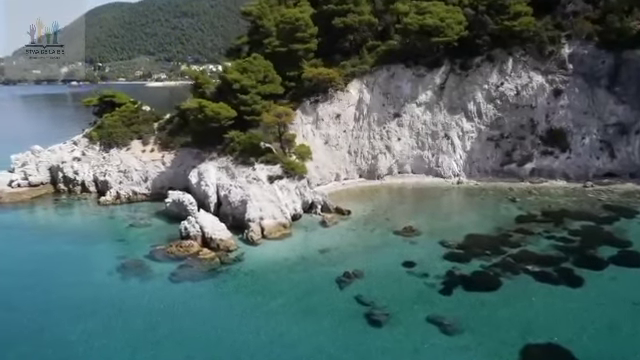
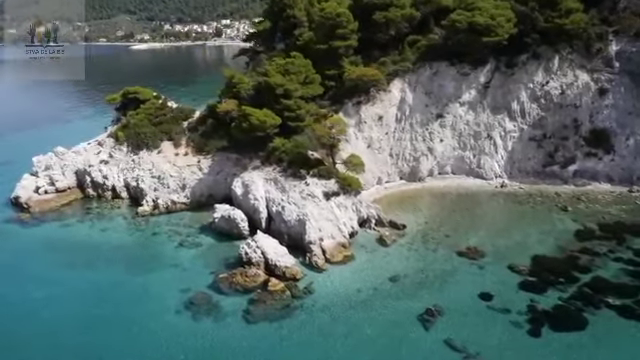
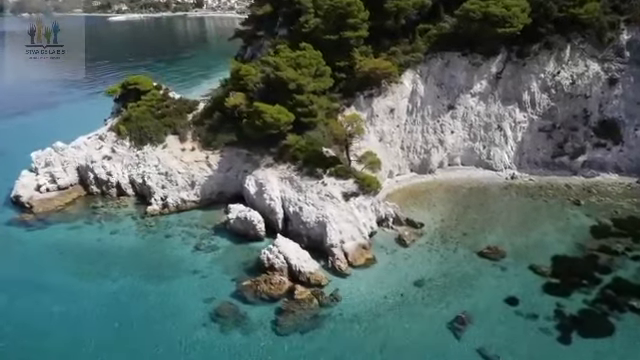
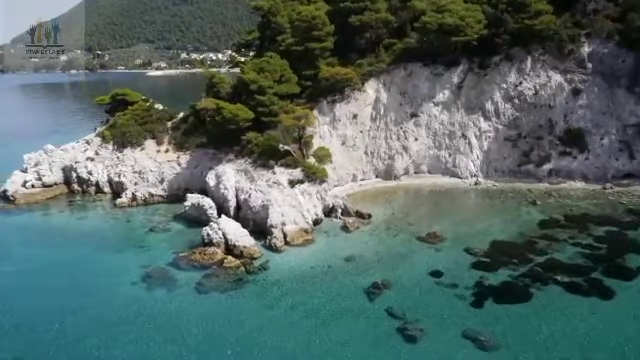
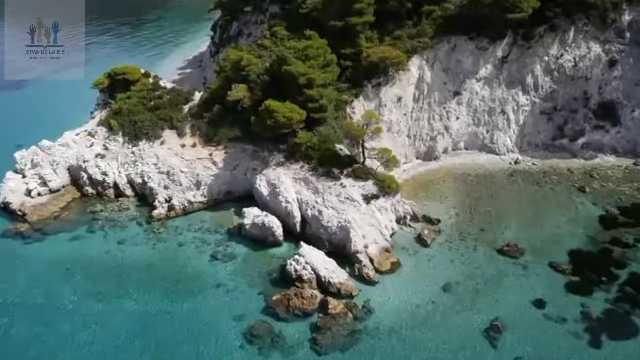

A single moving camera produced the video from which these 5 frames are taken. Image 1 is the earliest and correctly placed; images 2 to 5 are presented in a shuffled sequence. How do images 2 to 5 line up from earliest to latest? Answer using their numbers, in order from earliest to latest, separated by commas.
4, 2, 3, 5
